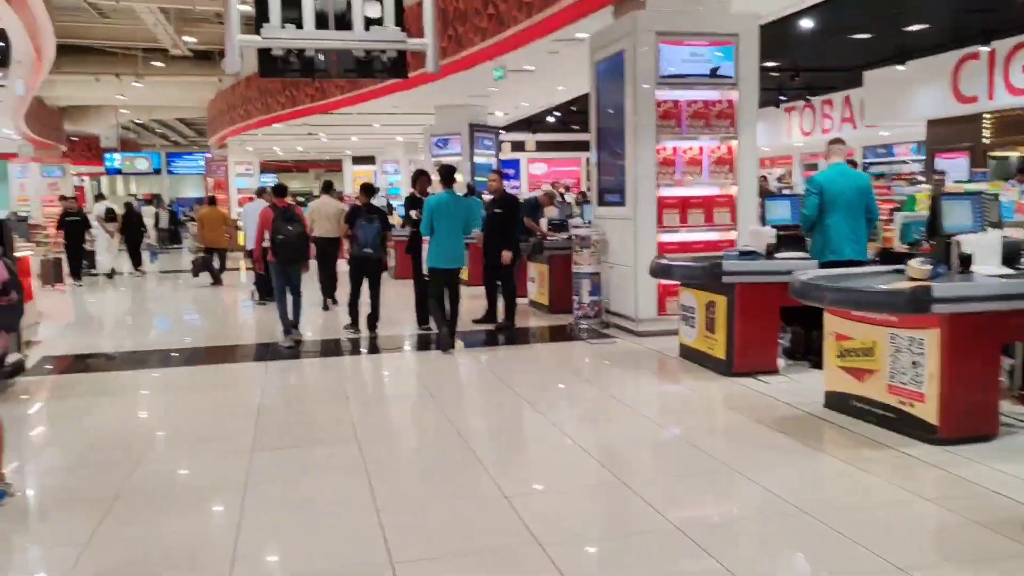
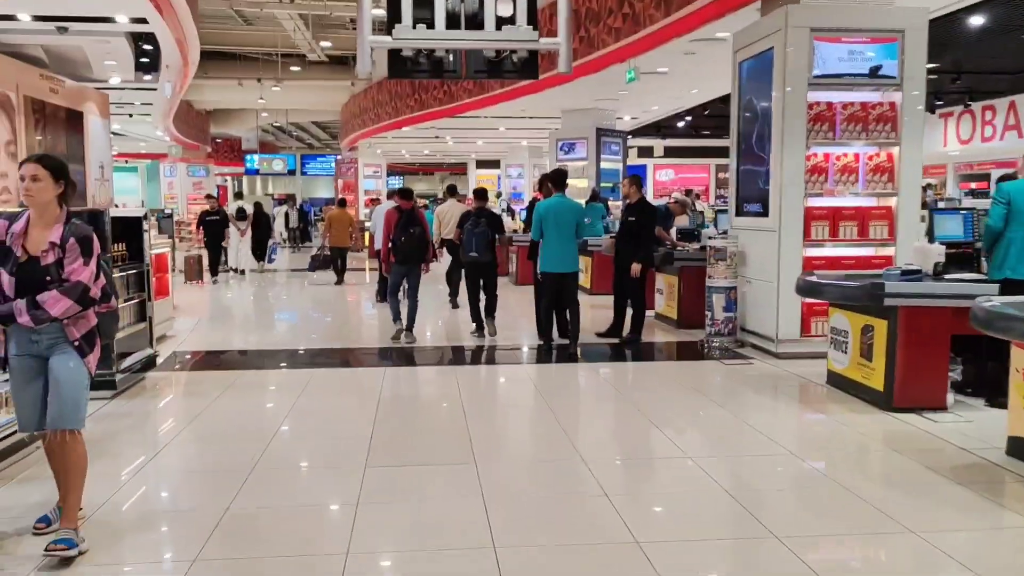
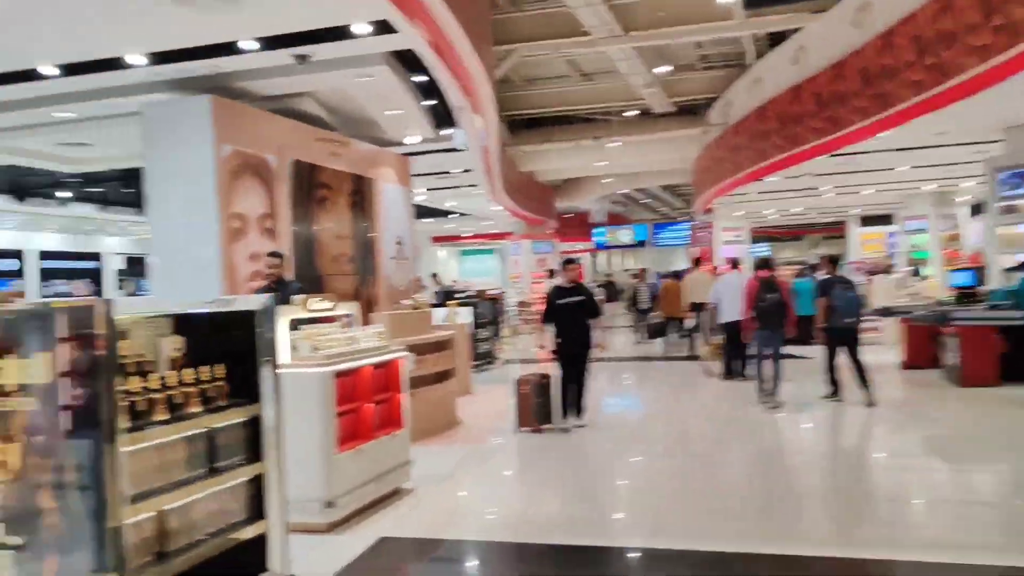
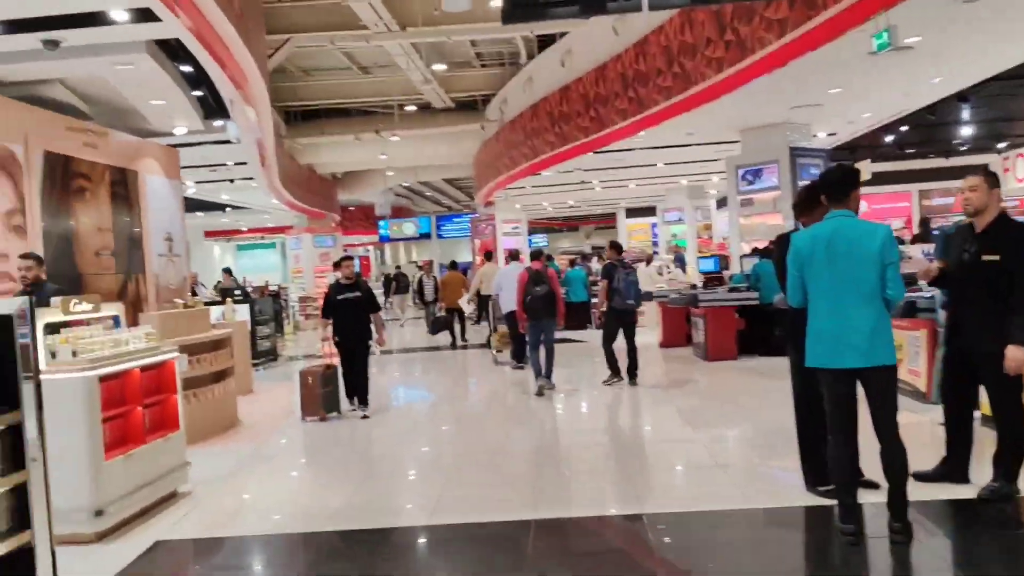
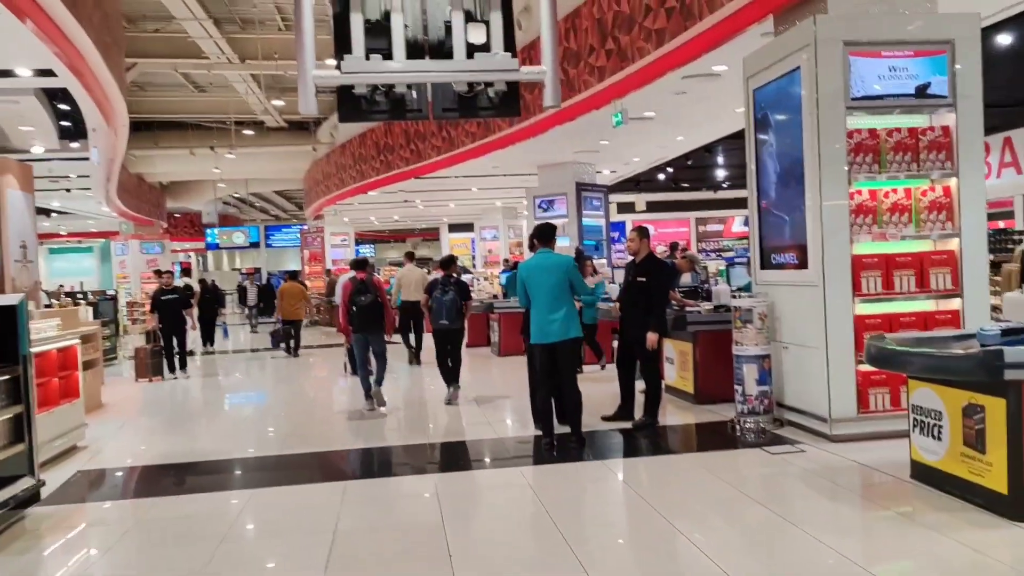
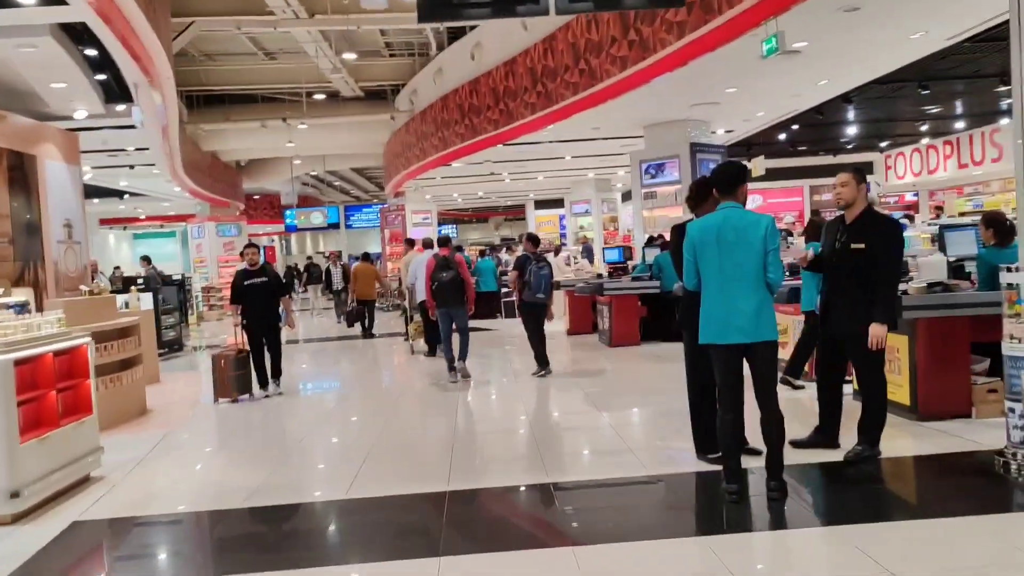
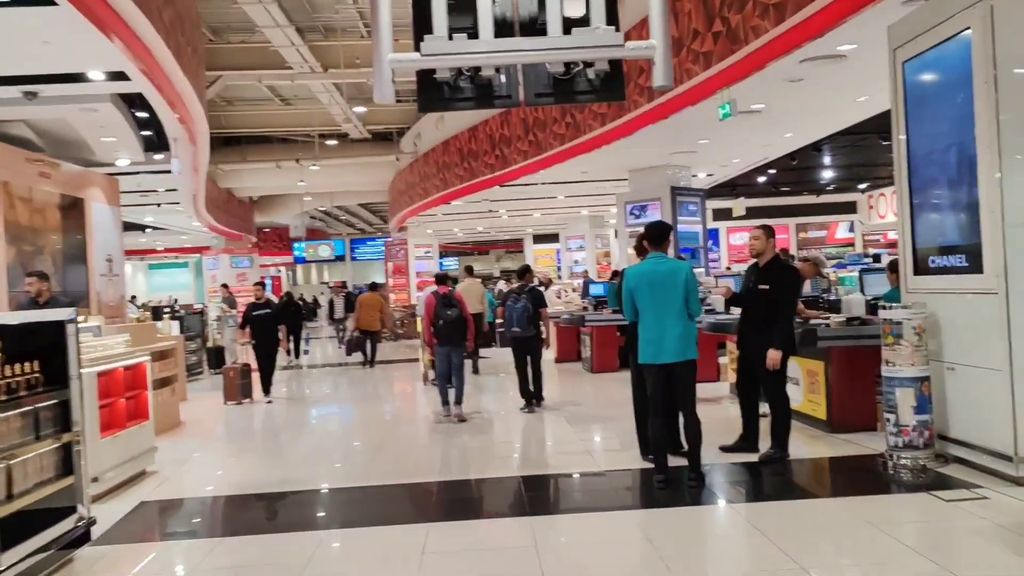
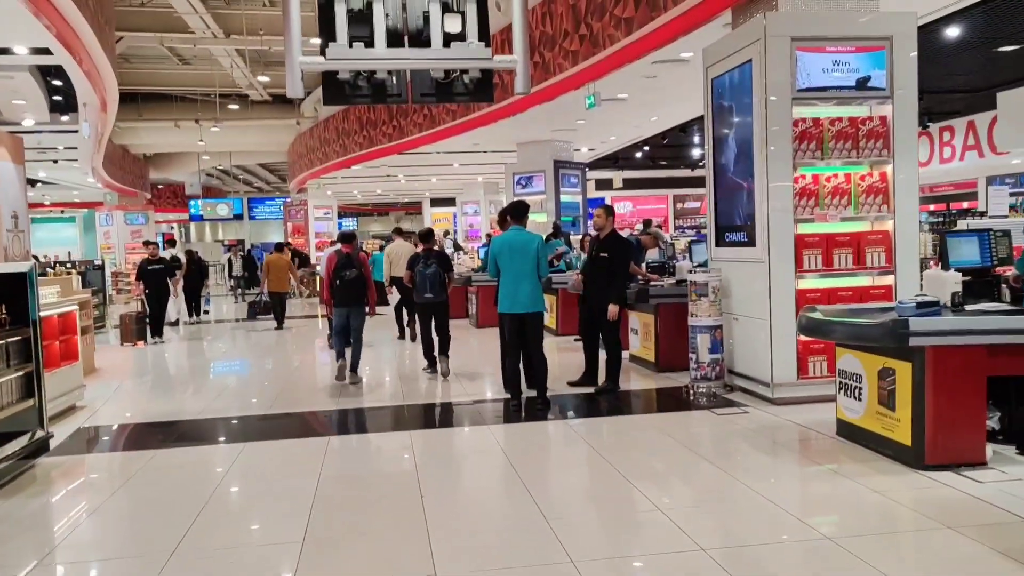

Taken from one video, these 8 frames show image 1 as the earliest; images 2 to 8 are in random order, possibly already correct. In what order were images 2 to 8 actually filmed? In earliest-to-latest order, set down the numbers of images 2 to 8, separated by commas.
2, 8, 5, 7, 6, 4, 3
